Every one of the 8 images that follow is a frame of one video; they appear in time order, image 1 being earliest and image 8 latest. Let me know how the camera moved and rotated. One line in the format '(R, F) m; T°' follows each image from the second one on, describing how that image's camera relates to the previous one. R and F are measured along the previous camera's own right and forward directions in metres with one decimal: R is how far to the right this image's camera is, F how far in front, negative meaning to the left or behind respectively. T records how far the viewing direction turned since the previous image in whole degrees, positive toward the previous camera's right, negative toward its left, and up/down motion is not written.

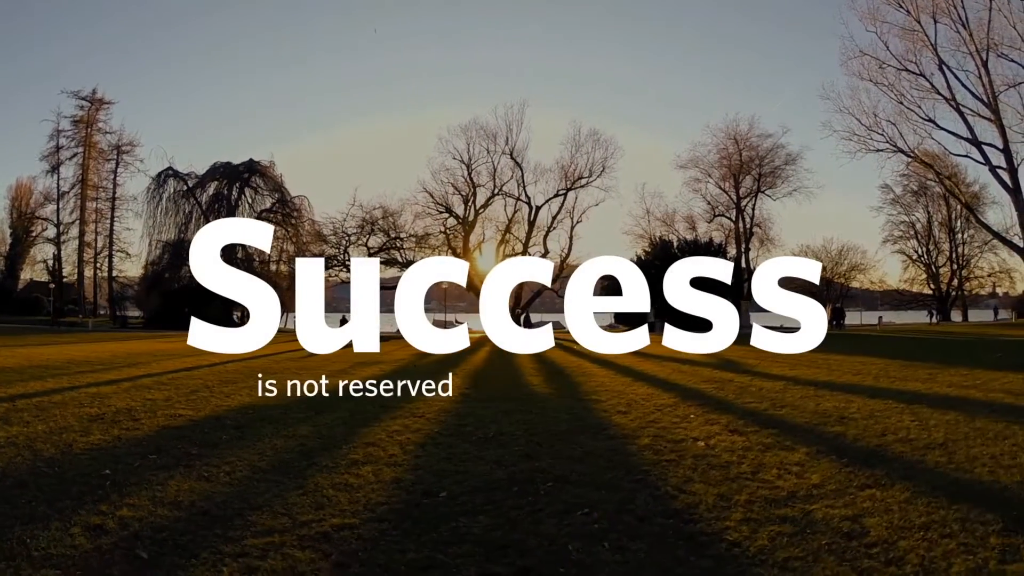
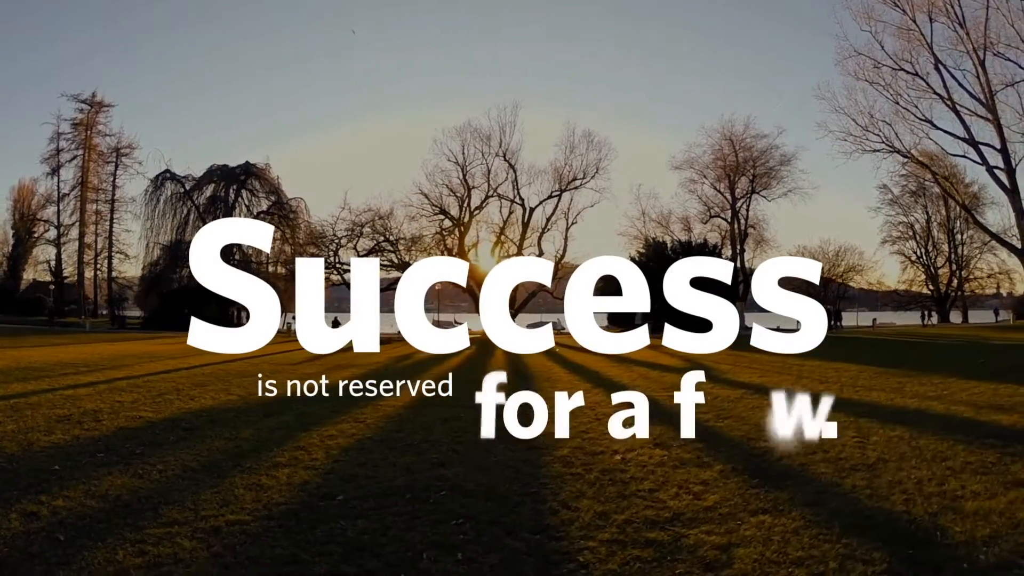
(+0.6, -0.2) m; -1°
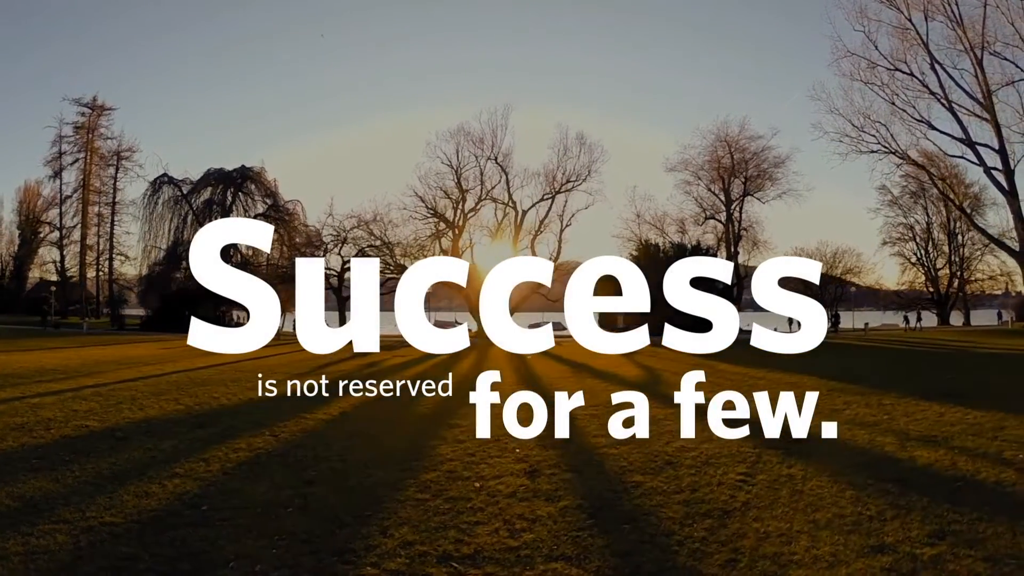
(+0.8, -0.2) m; -1°
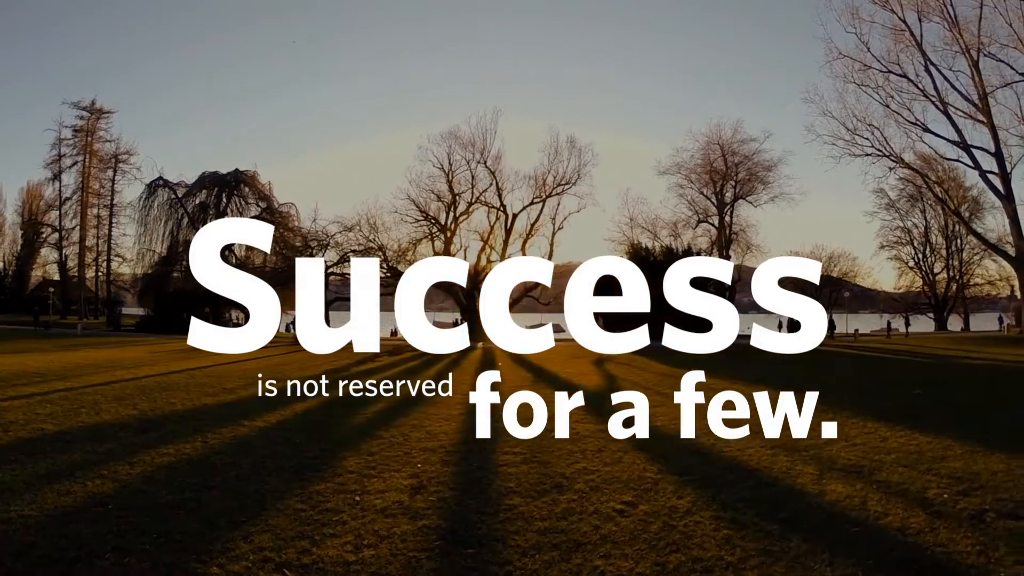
(+1.0, -0.1) m; -1°
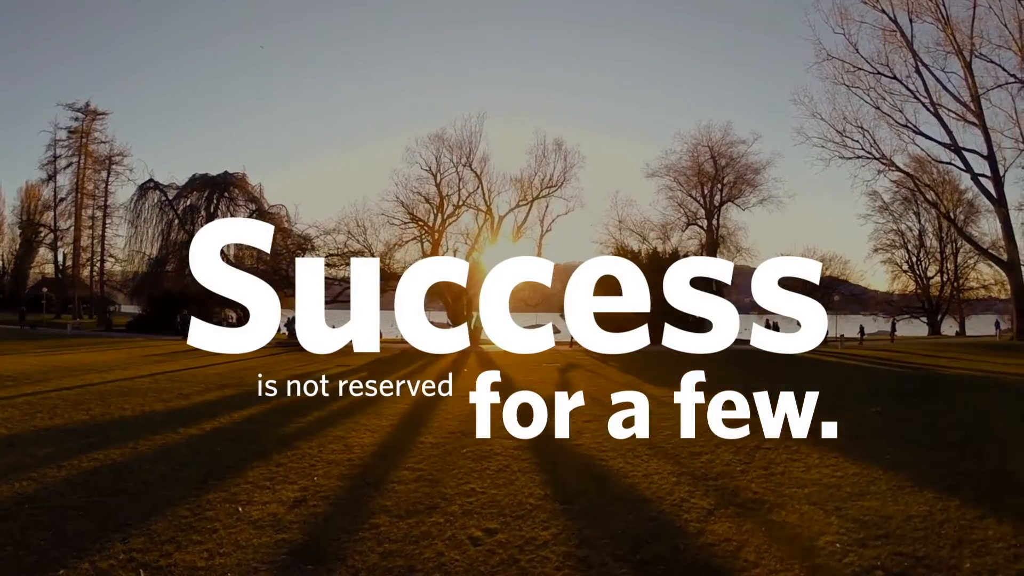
(+1.4, 0.0) m; -1°
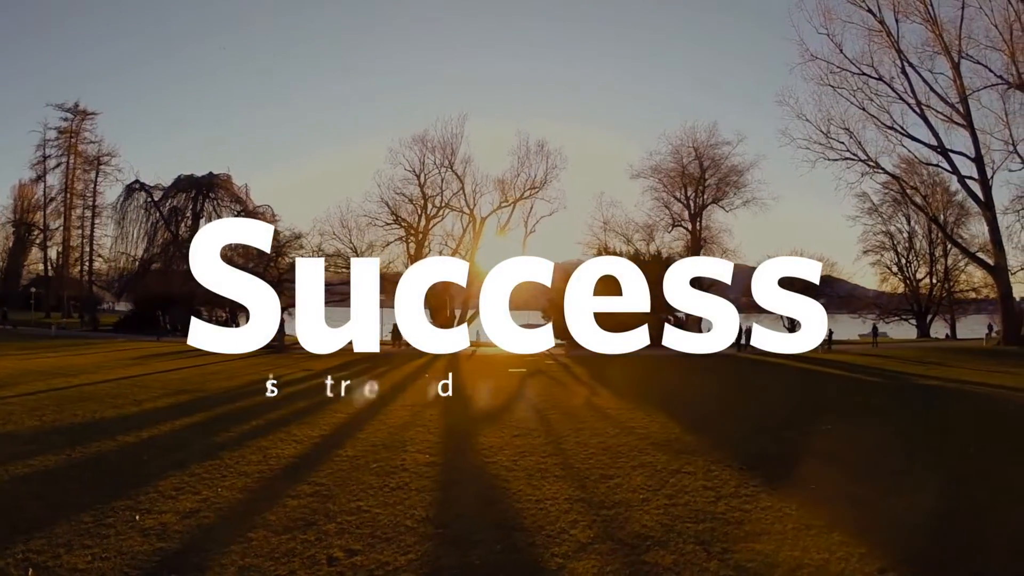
(+1.3, +0.1) m; -1°
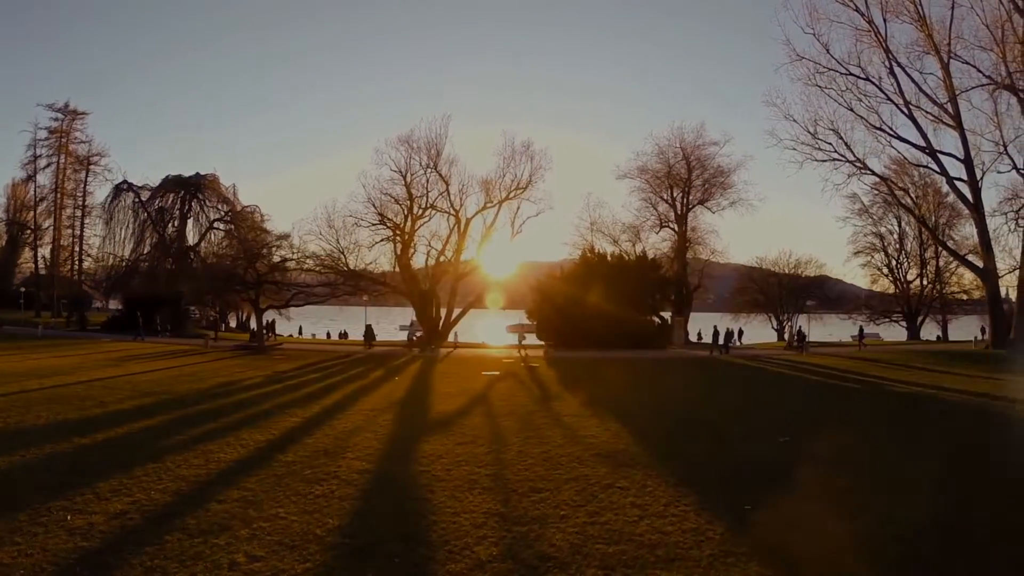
(+1.0, +0.1) m; -1°
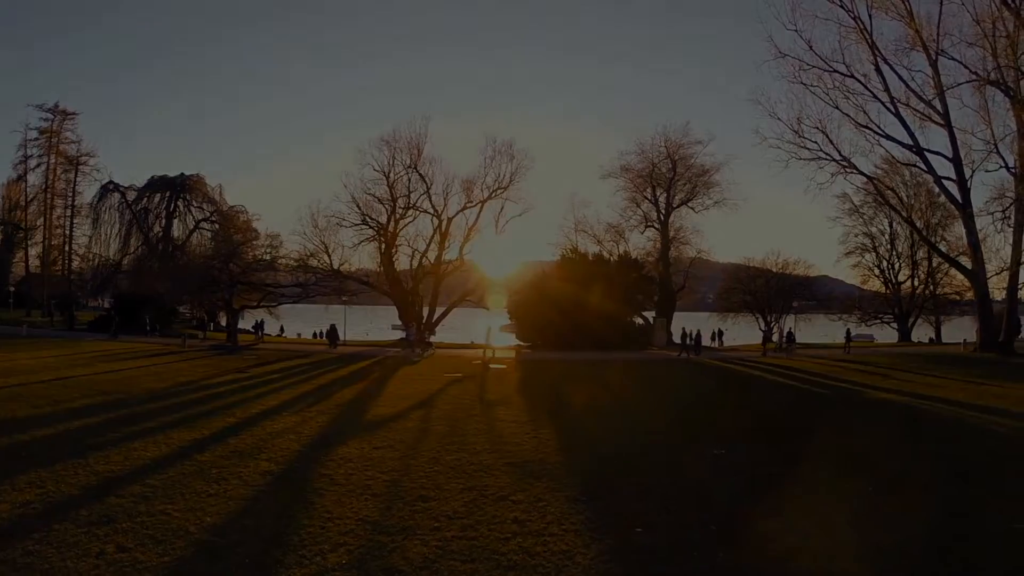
(+1.5, +0.2) m; -1°
